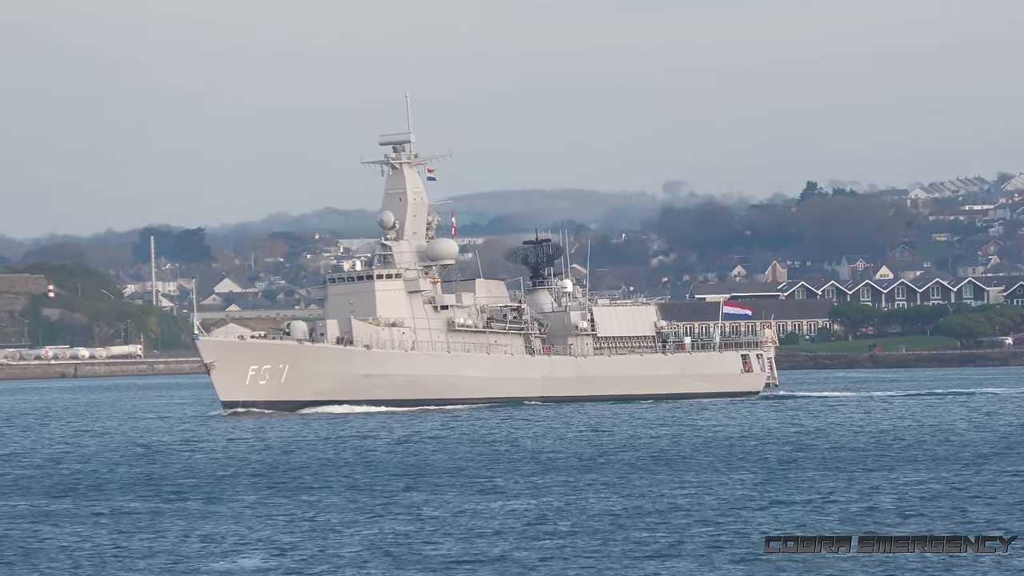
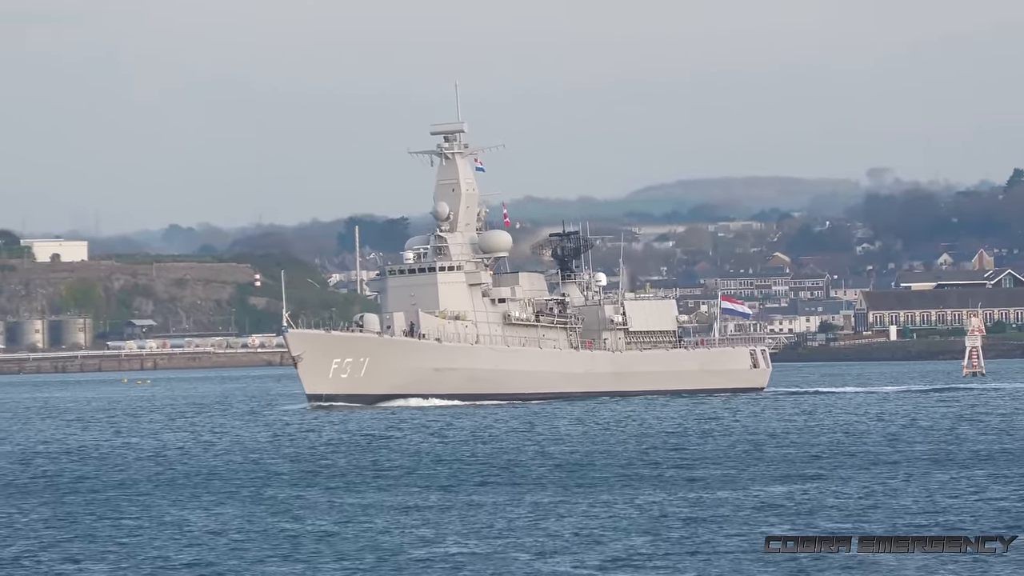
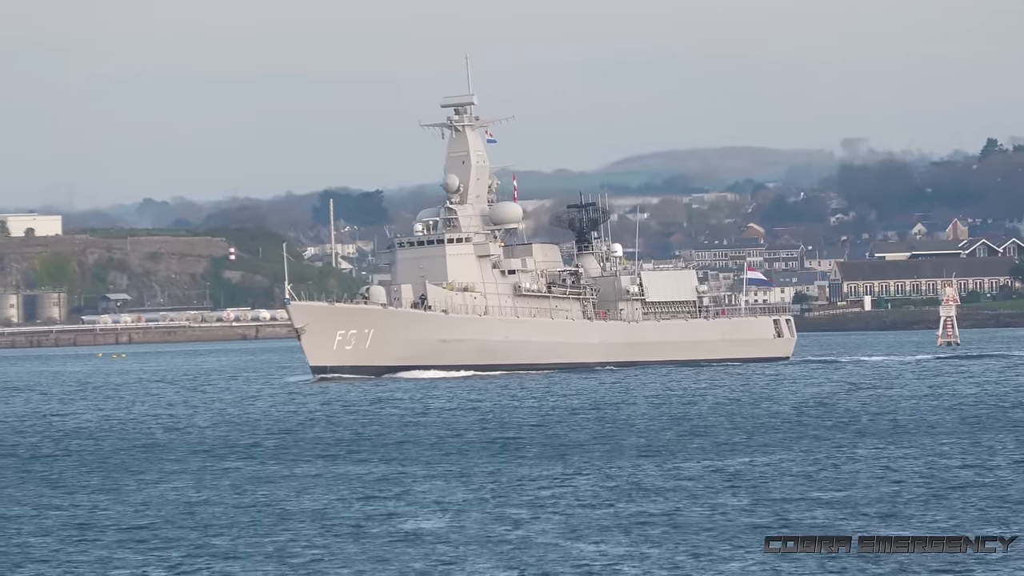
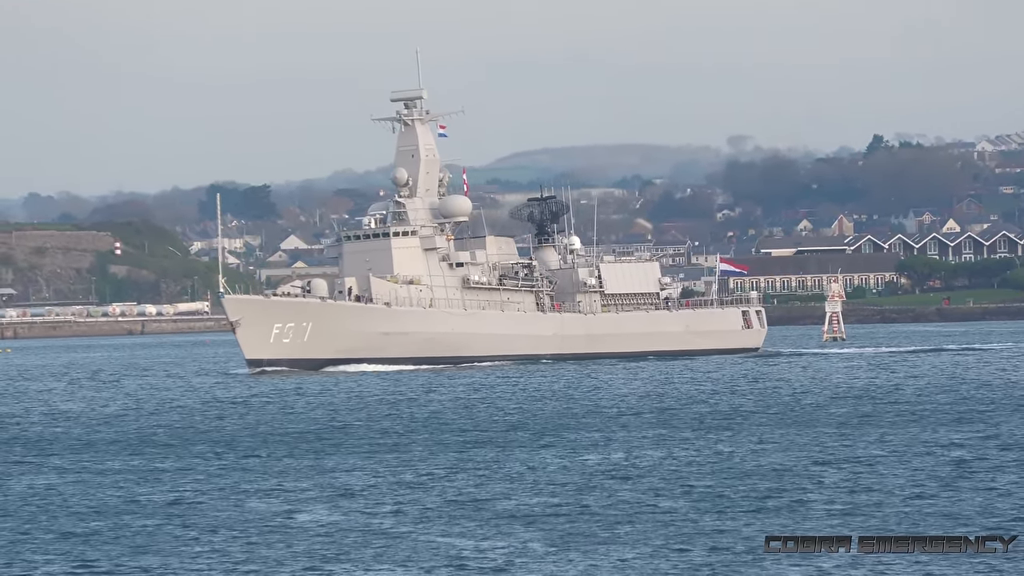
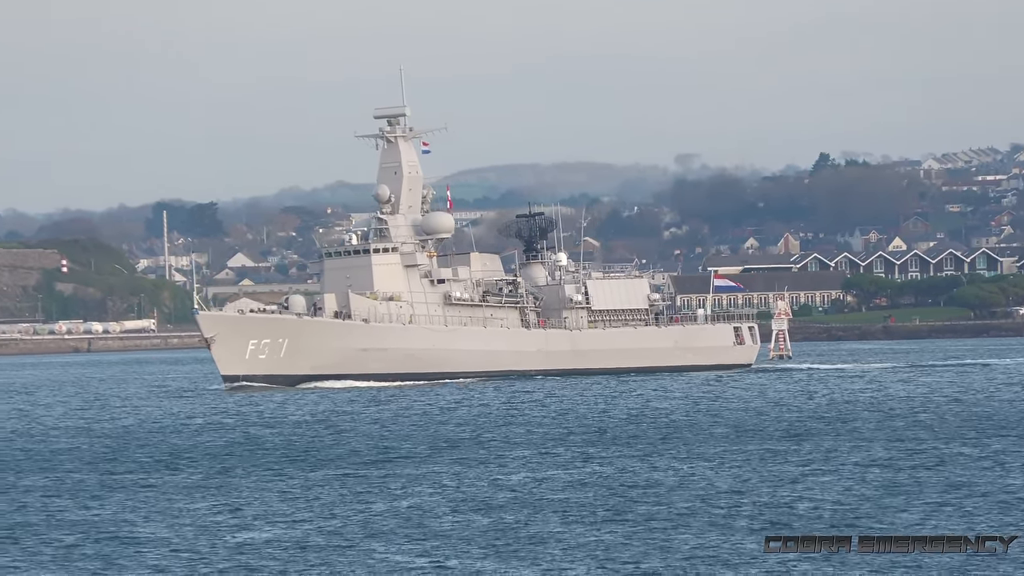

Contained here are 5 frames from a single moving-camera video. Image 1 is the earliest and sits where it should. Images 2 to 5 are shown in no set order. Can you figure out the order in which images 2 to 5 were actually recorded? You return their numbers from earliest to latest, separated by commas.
5, 4, 3, 2
